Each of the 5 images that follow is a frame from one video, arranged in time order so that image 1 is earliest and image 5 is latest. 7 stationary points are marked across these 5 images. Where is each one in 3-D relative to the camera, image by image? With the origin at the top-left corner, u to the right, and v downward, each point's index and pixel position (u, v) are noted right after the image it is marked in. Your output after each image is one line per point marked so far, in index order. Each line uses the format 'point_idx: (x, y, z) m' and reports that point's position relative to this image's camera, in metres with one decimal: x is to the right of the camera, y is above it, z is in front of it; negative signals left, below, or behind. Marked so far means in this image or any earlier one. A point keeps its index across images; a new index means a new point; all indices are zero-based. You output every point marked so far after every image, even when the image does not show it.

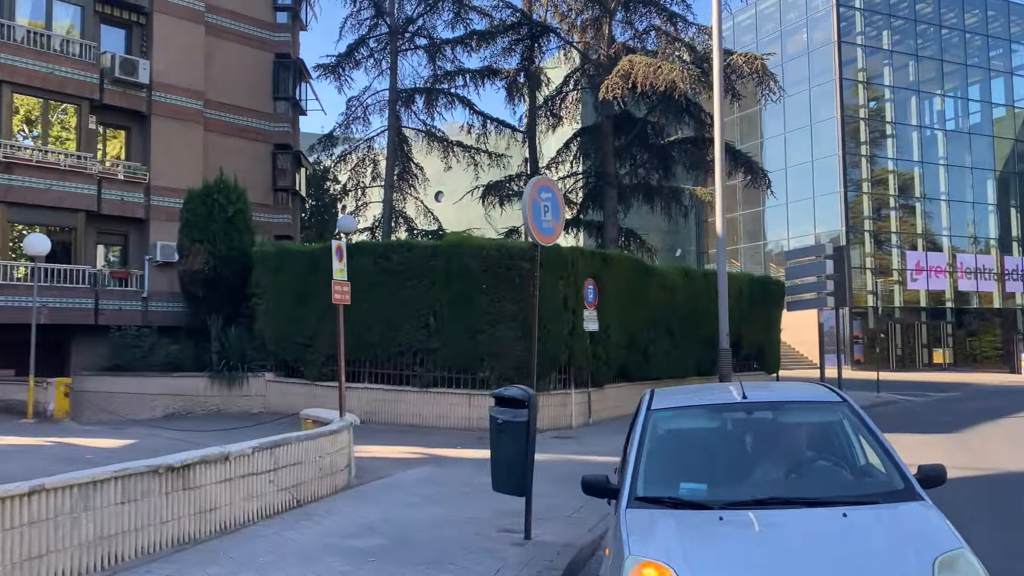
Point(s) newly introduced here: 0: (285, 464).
0: (-2.3, -1.8, +8.7) m
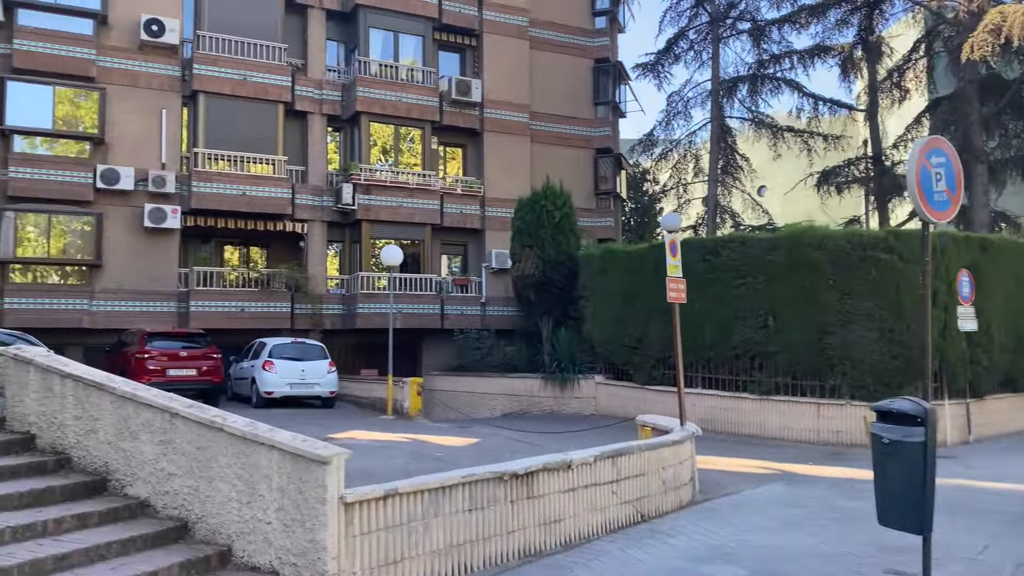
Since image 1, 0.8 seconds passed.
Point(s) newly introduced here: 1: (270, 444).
0: (+1.1, -1.8, +8.0) m
1: (-1.5, -1.0, +5.4) m
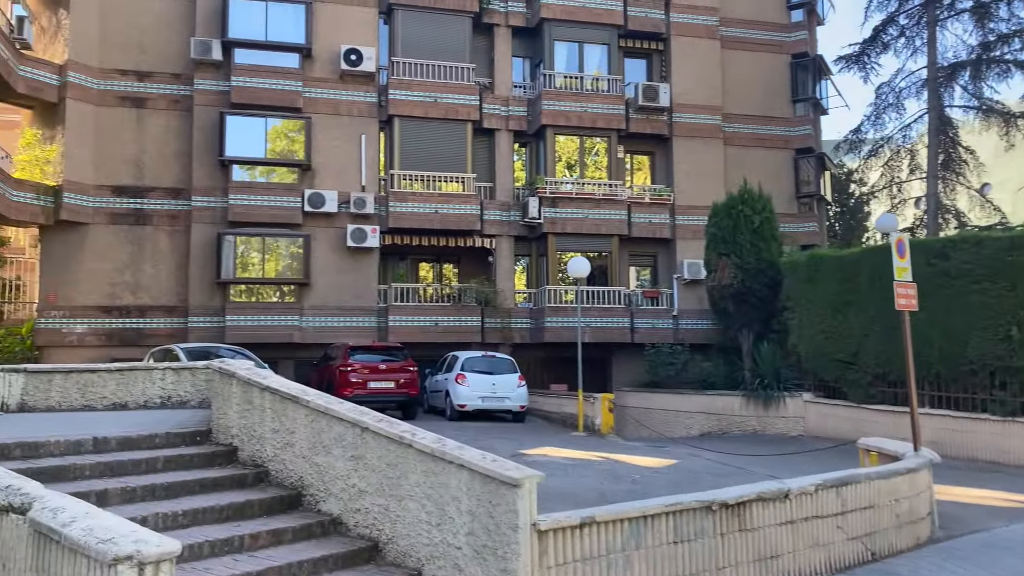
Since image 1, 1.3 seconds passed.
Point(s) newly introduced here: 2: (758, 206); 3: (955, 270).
0: (+2.9, -1.8, +7.0) m
1: (-0.3, -1.0, +5.0) m
2: (+5.7, +1.9, +19.5) m
3: (+7.5, +0.3, +14.2) m
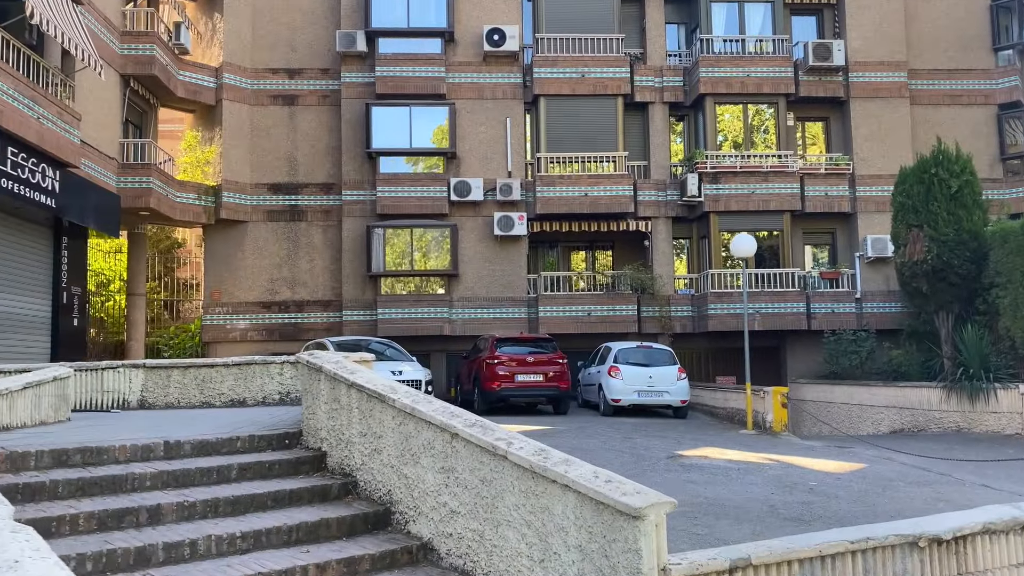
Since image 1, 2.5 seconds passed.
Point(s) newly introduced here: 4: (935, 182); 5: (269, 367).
0: (+3.8, -1.6, +5.2) m
1: (+0.2, -0.9, +3.9) m
2: (+8.9, +2.4, +16.9) m
3: (+9.6, +0.8, +11.3) m
4: (+8.4, +2.1, +16.8) m
5: (-2.5, -0.8, +8.7) m
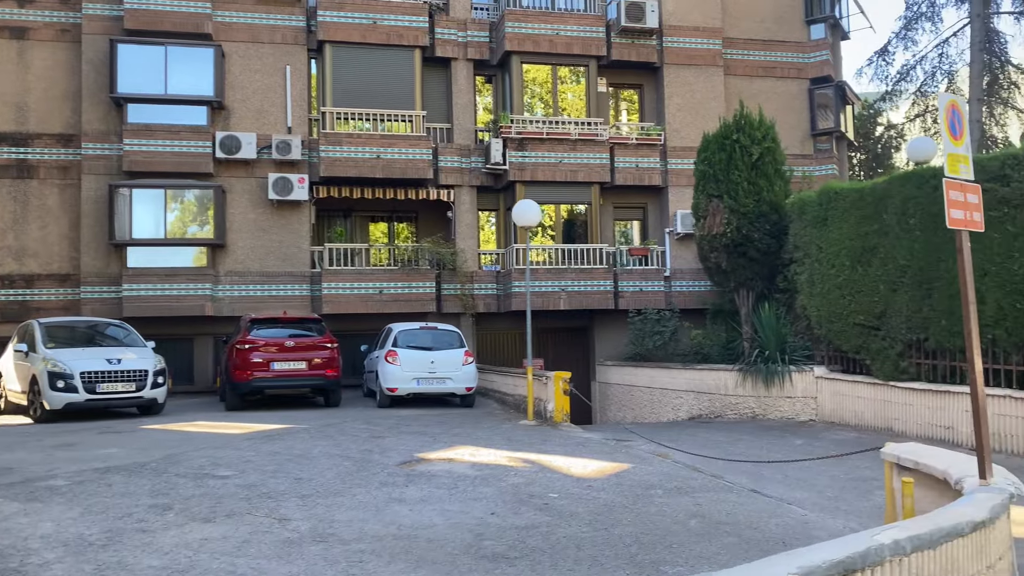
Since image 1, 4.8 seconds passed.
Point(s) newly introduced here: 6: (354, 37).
0: (+1.5, -1.4, +3.5) m
1: (-1.8, -0.7, +1.5) m
2: (+4.6, +2.9, +15.7) m
3: (+6.2, +1.1, +10.4) m
4: (+4.1, +2.6, +15.6) m
5: (-5.3, -0.5, +5.8) m
6: (-3.6, +5.7, +19.3) m
